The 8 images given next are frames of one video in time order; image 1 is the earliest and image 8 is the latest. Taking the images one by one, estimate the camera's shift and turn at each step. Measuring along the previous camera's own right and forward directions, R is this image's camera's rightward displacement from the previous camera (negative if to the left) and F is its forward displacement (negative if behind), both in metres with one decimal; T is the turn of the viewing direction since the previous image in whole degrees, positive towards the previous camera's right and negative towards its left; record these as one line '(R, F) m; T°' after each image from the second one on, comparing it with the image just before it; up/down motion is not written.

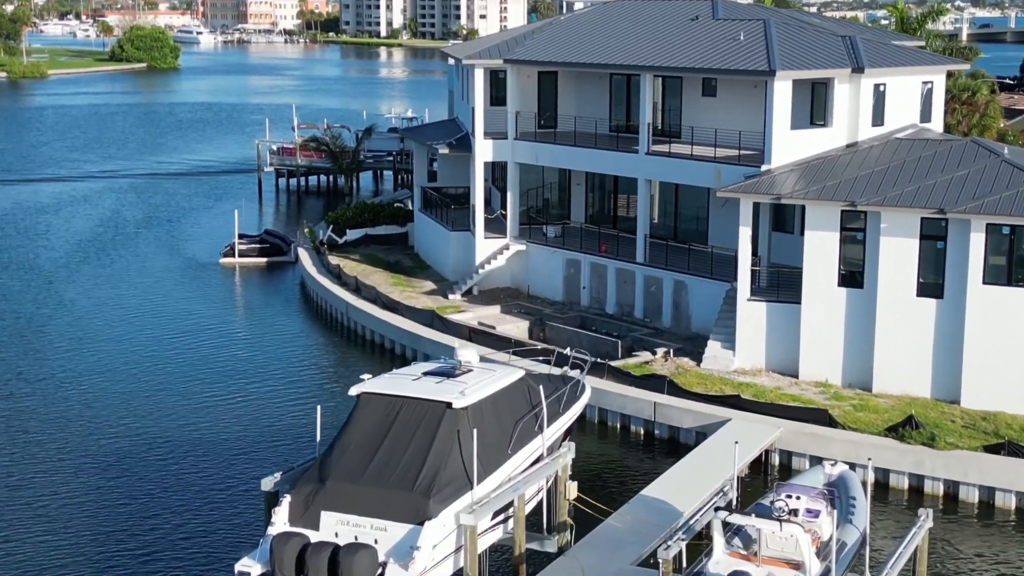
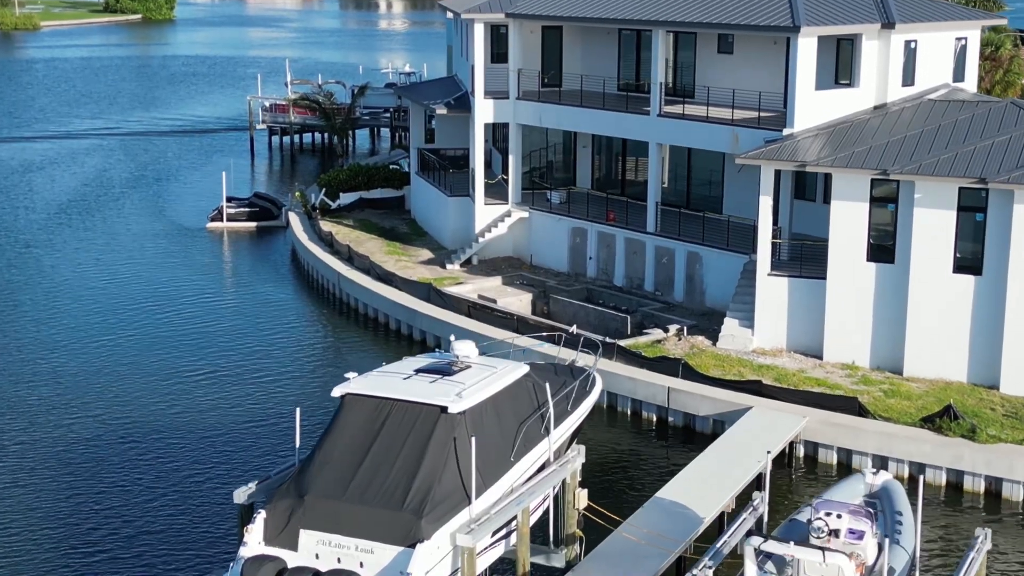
(0.0, +2.2) m; 0°
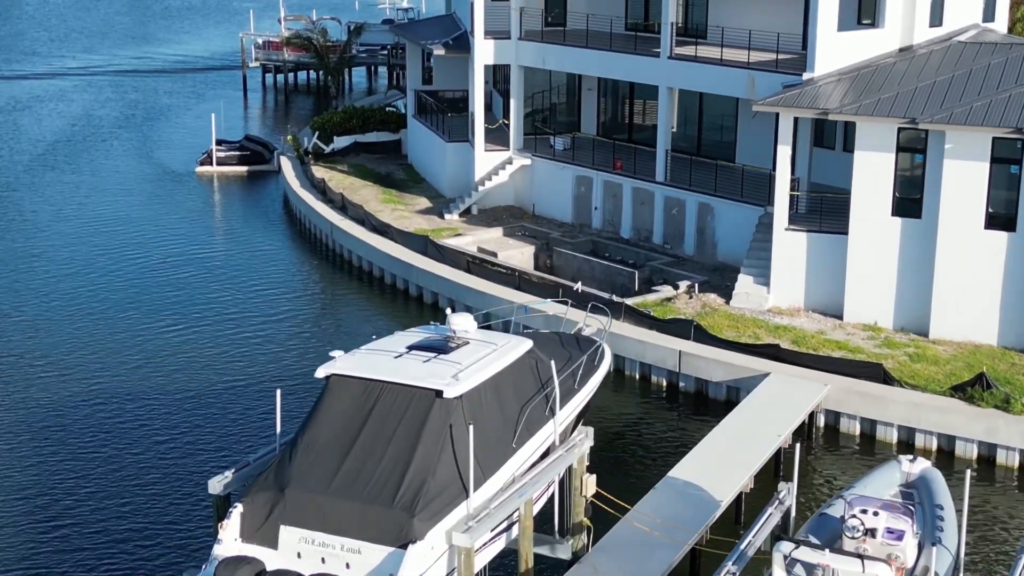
(0.0, +1.6) m; 0°
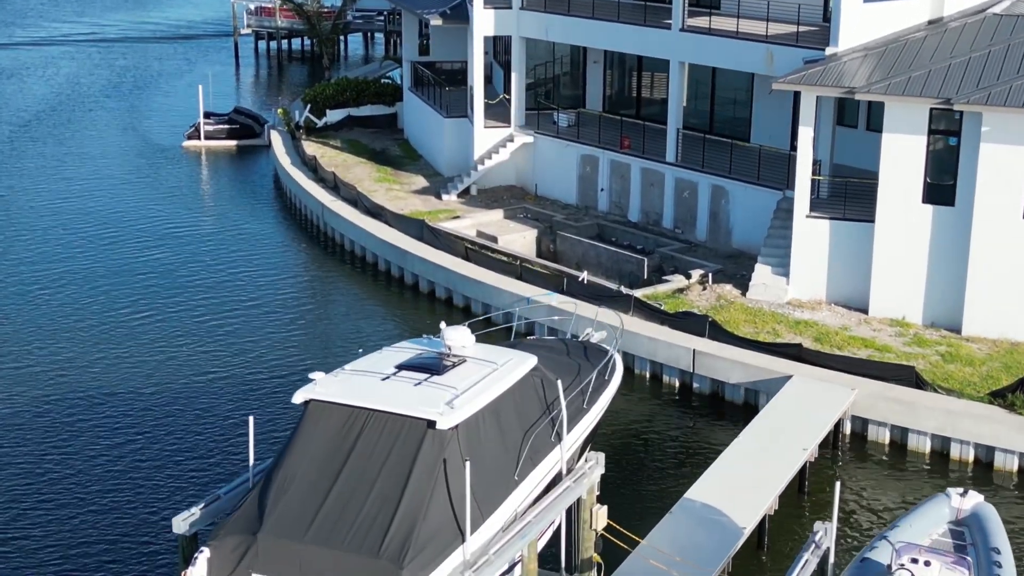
(0.0, +1.8) m; 0°
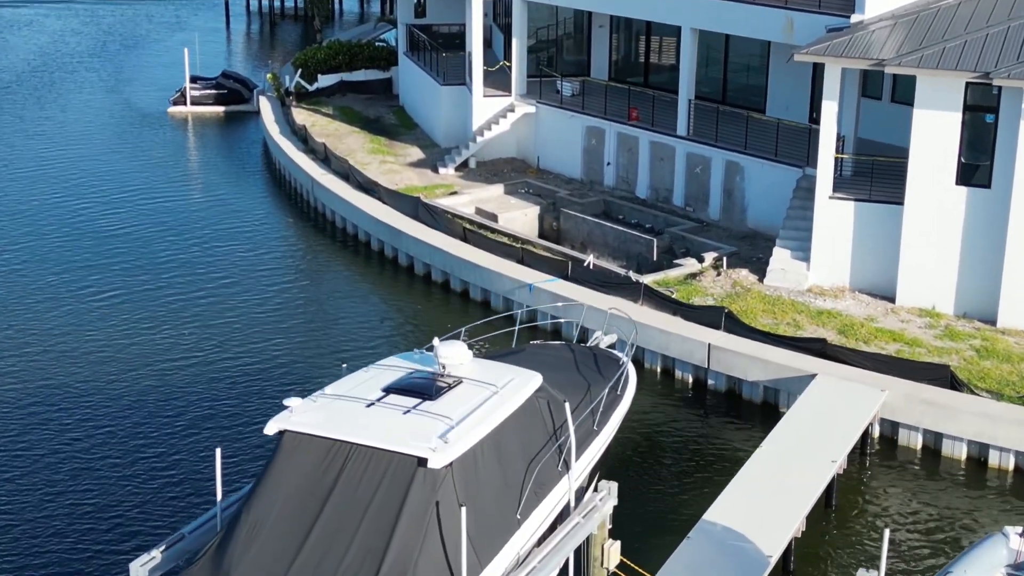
(0.0, +1.7) m; 0°
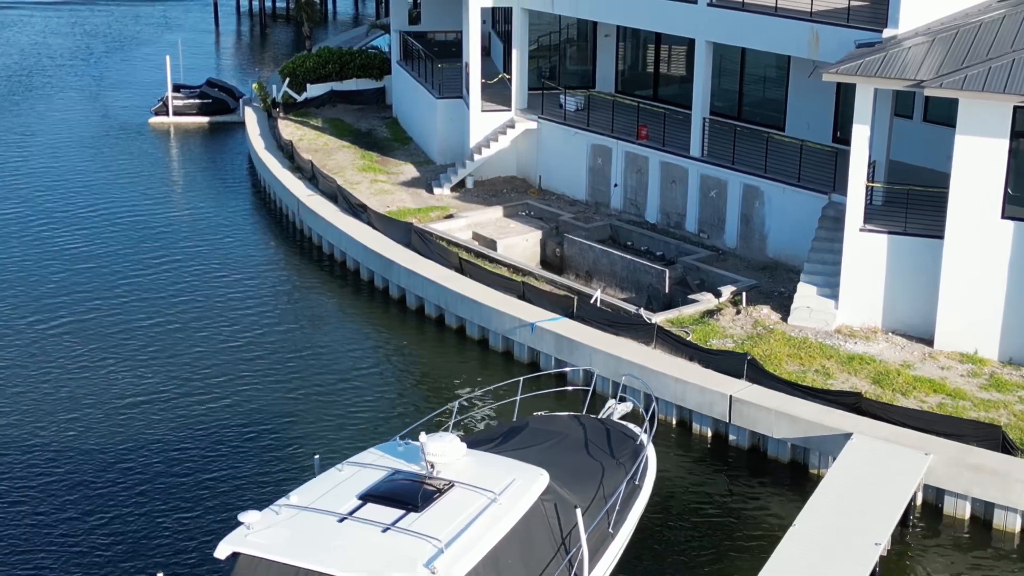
(0.0, +2.0) m; 0°
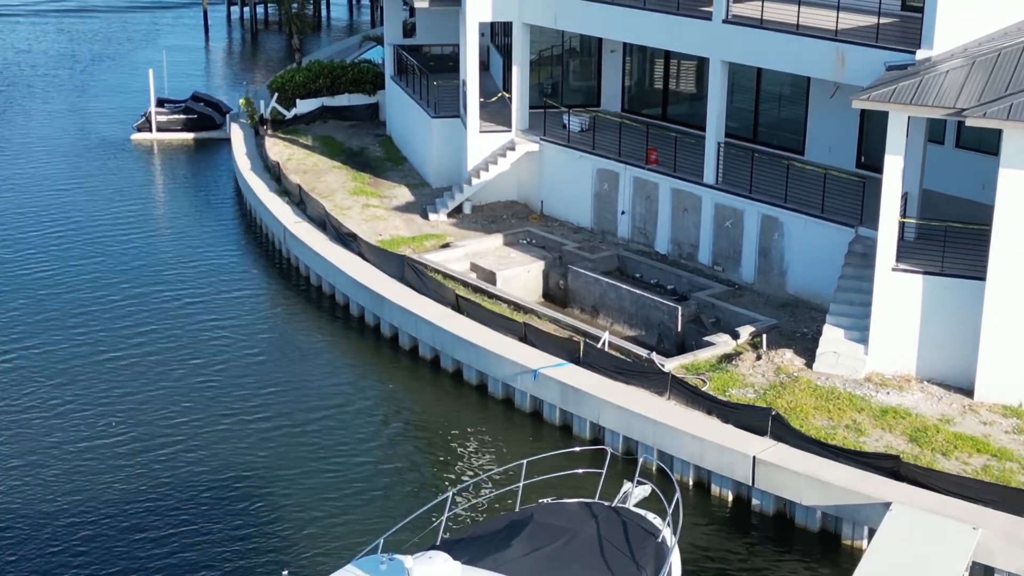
(0.0, +1.7) m; 0°
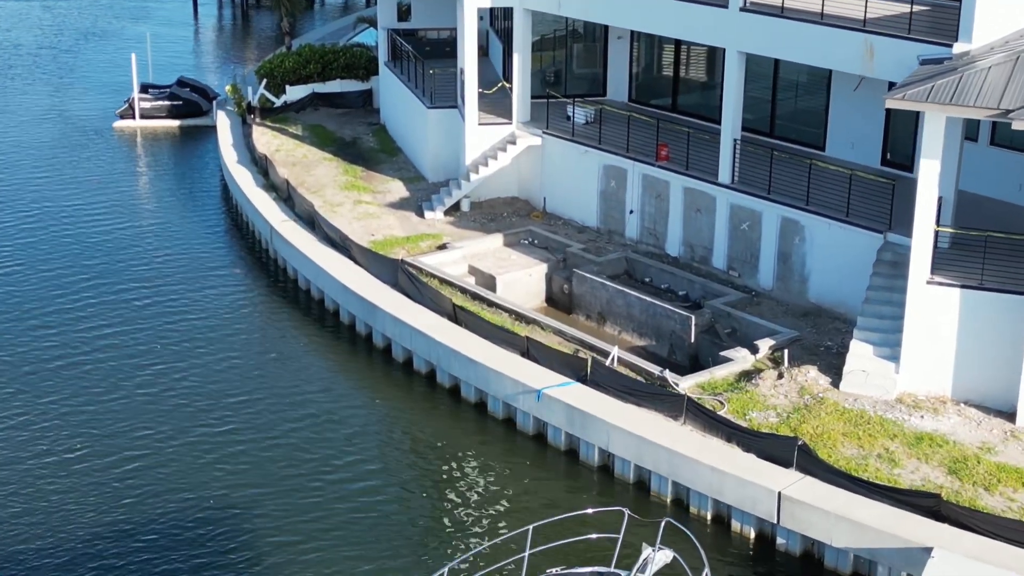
(0.0, +1.5) m; 0°
